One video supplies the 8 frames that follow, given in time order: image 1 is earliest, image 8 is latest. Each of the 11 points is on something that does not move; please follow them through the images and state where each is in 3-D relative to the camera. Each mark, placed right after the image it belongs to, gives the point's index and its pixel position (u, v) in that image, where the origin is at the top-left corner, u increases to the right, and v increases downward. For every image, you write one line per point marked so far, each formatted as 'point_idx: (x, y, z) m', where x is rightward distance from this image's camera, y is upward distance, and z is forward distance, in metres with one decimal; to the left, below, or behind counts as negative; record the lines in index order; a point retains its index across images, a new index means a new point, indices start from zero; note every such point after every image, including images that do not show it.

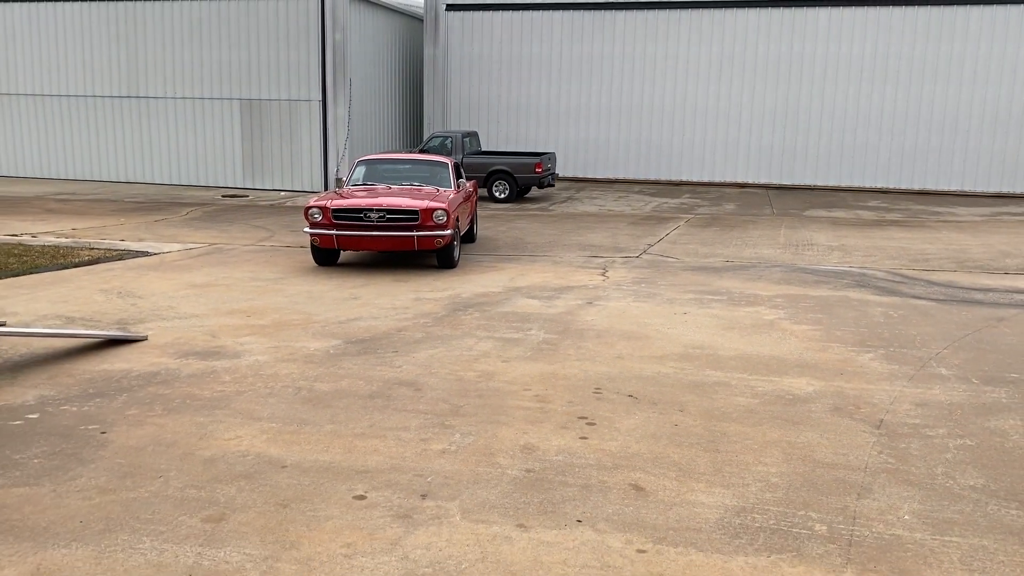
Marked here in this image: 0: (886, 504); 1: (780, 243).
0: (+1.6, -0.9, +3.7) m
1: (+4.1, +0.7, +13.5) m
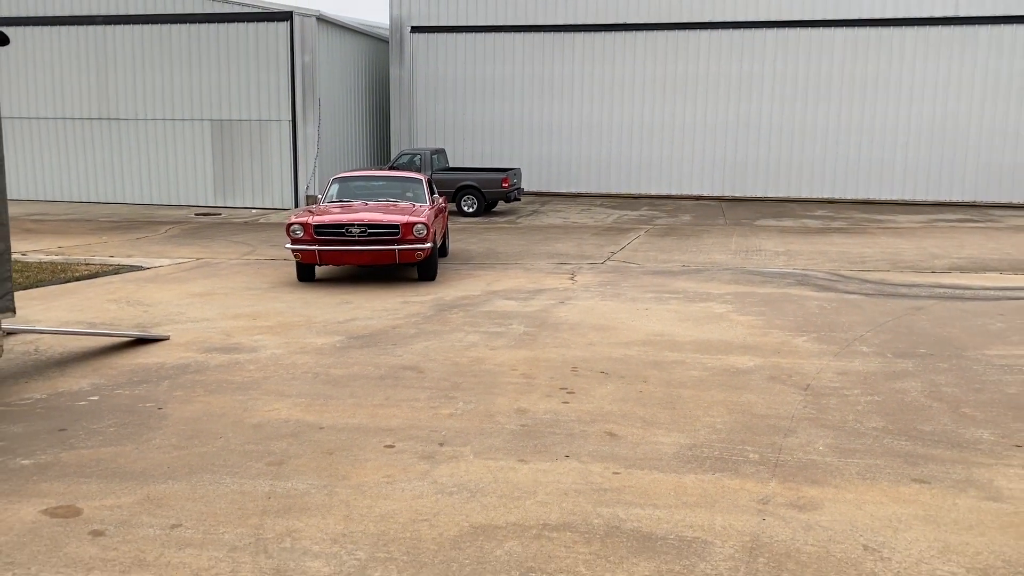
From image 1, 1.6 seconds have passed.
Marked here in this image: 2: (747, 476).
0: (+1.6, -0.8, +4.7) m
1: (+3.7, +0.6, +14.7) m
2: (+1.1, -0.9, +4.2) m
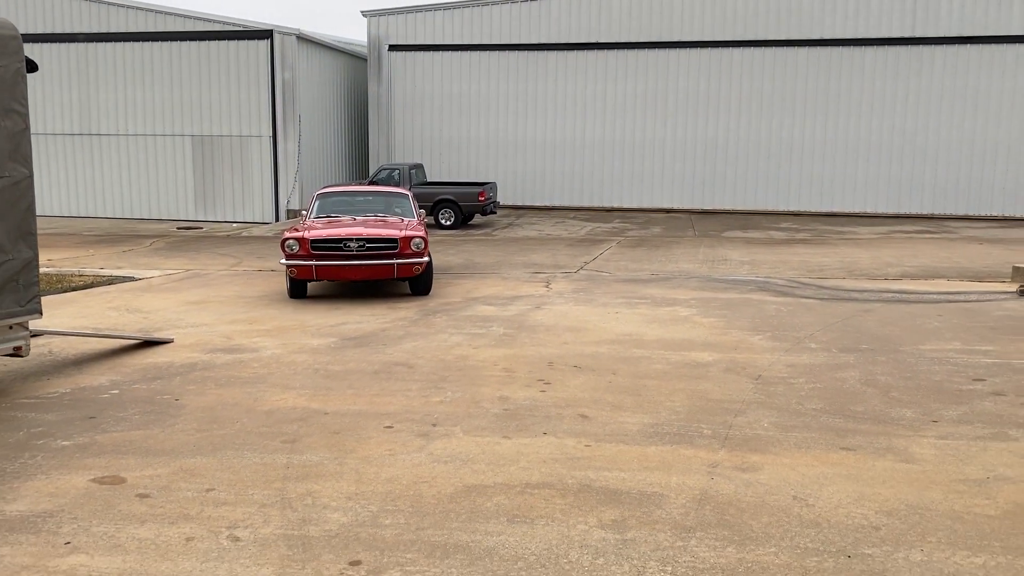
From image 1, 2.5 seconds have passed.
0: (+1.5, -0.8, +5.4) m
1: (+3.3, +0.5, +15.4) m
2: (+1.0, -0.9, +4.9) m
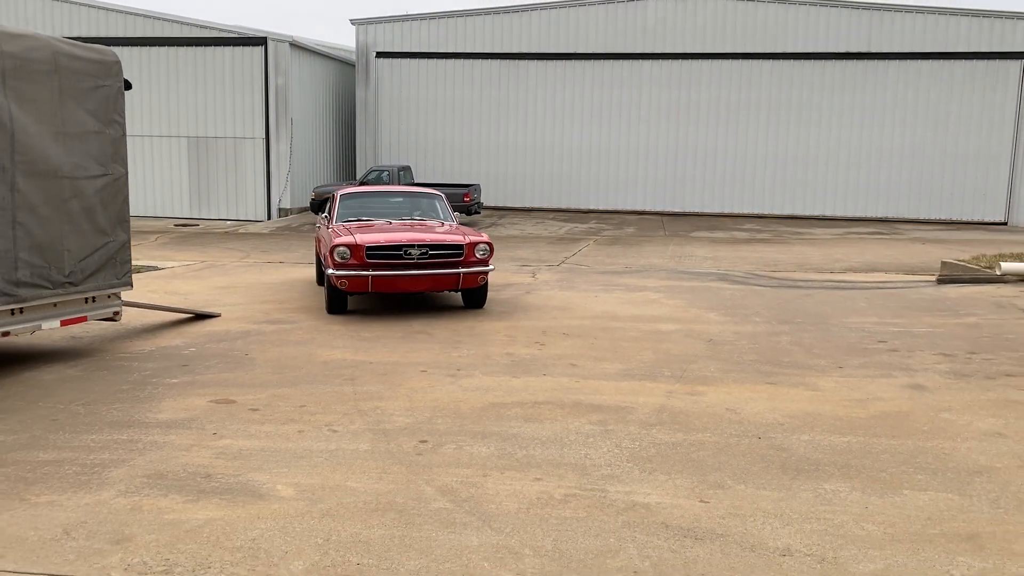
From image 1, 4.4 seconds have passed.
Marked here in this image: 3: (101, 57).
0: (+1.5, -0.6, +7.0) m
1: (+3.0, +0.6, +17.1) m
2: (+1.1, -0.7, +6.5) m
3: (-3.5, +1.9, +7.4) m
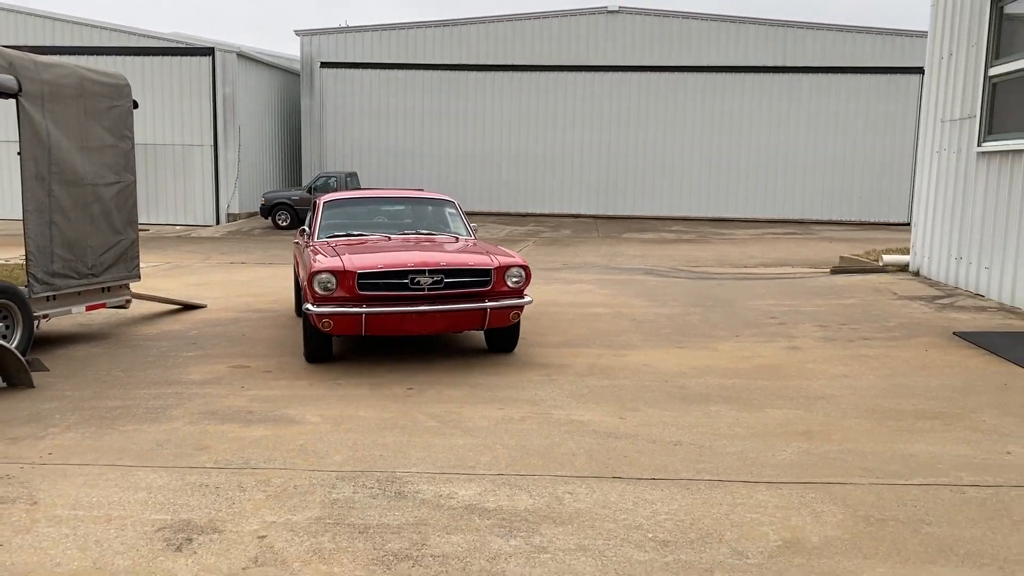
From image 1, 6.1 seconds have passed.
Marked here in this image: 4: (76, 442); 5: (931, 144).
0: (+1.1, -0.5, +8.6) m
1: (+1.9, +0.7, +18.8) m
2: (+0.7, -0.5, +8.0) m
3: (-3.9, +2.0, +8.6) m
4: (-2.6, -0.9, +5.2) m
5: (+6.0, +2.0, +12.6) m
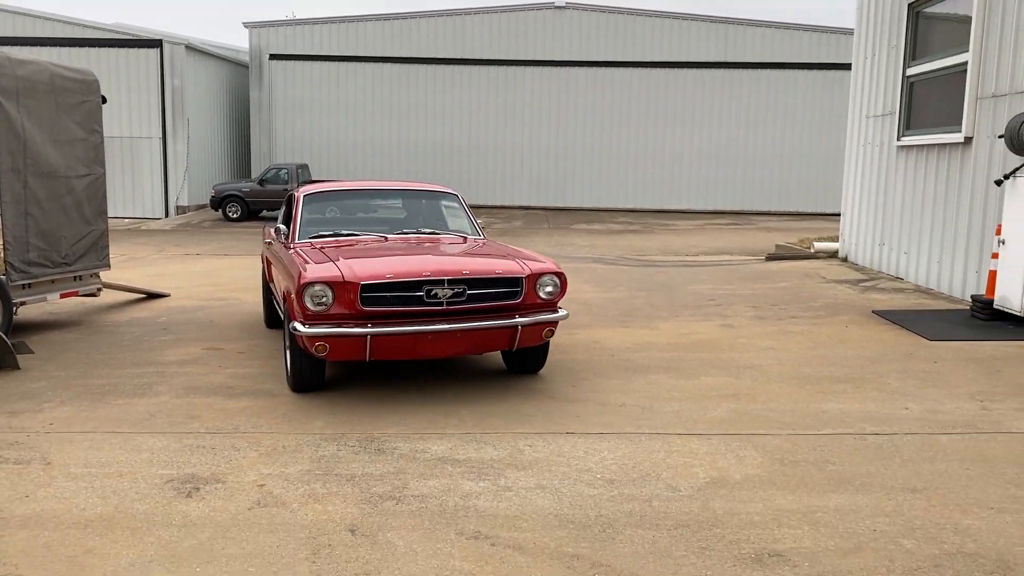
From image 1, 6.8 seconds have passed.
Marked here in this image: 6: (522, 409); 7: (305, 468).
0: (+0.7, -0.3, +9.3) m
1: (+0.8, +1.0, +19.5) m
2: (+0.3, -0.4, +8.7) m
3: (-4.4, +2.1, +8.9) m
4: (-2.8, -0.8, +5.6) m
5: (+5.3, +2.3, +13.5) m
6: (+0.1, -0.8, +5.6) m
7: (-1.1, -0.9, +4.5) m
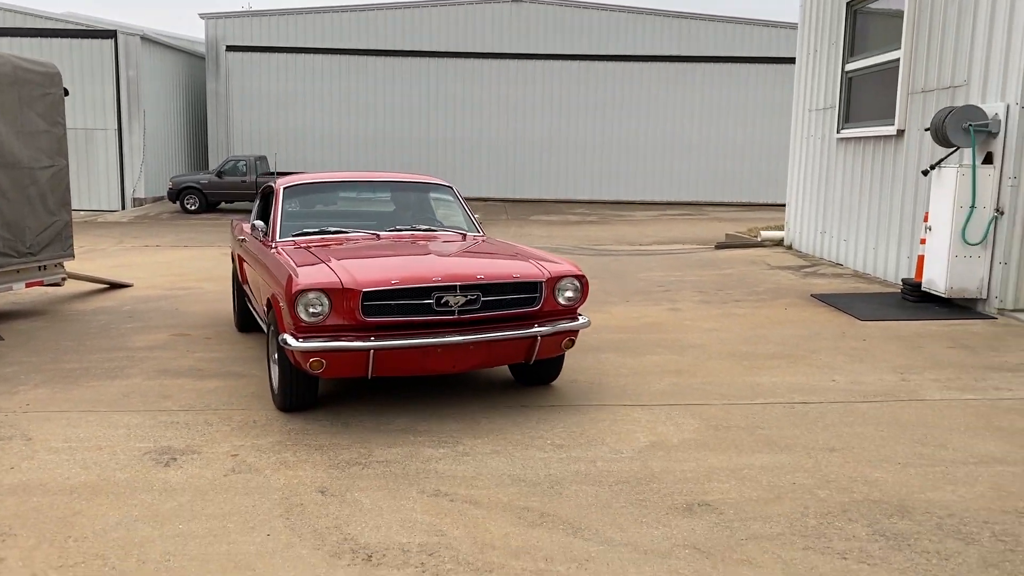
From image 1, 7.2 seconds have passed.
0: (+0.2, -0.2, +9.7) m
1: (-0.1, +1.2, +19.8) m
2: (-0.1, -0.3, +9.0) m
3: (-4.8, +2.3, +9.1) m
4: (-3.1, -0.7, +5.8) m
5: (+4.6, +2.5, +14.1) m
6: (-0.2, -0.7, +6.0) m
7: (-1.3, -0.8, +4.8) m
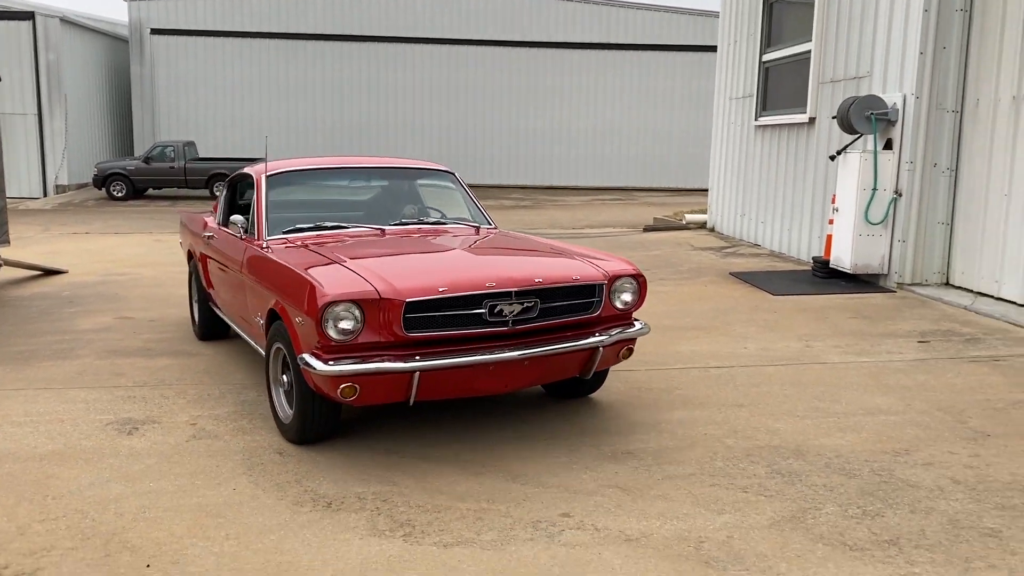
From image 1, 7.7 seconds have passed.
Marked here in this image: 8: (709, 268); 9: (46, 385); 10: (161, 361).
0: (-0.5, 0.0, +10.1) m
1: (-1.6, +1.6, +20.2) m
2: (-0.8, -0.1, +9.4) m
3: (-5.5, +2.4, +9.1) m
4: (-3.5, -0.6, +6.0) m
5: (+3.5, +2.8, +14.7) m
6: (-0.7, -0.5, +6.4) m
7: (-1.6, -0.7, +5.2) m
8: (+2.4, +0.3, +10.9) m
9: (-3.1, -0.6, +5.8) m
10: (-2.6, -0.5, +6.4) m
